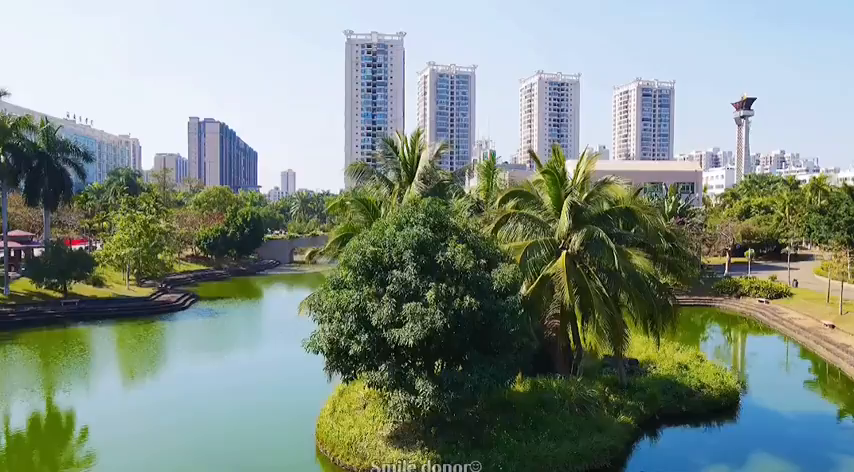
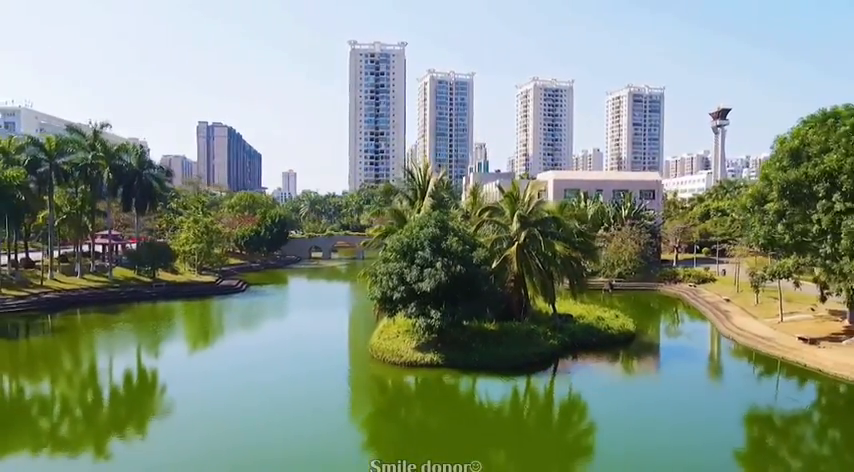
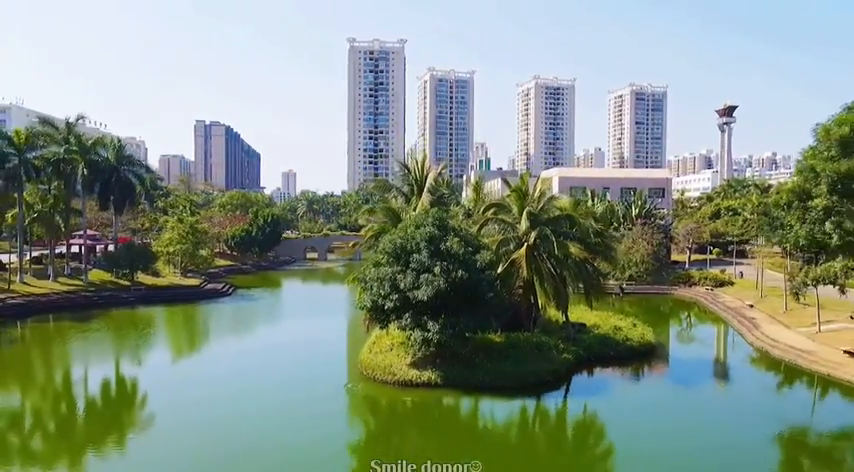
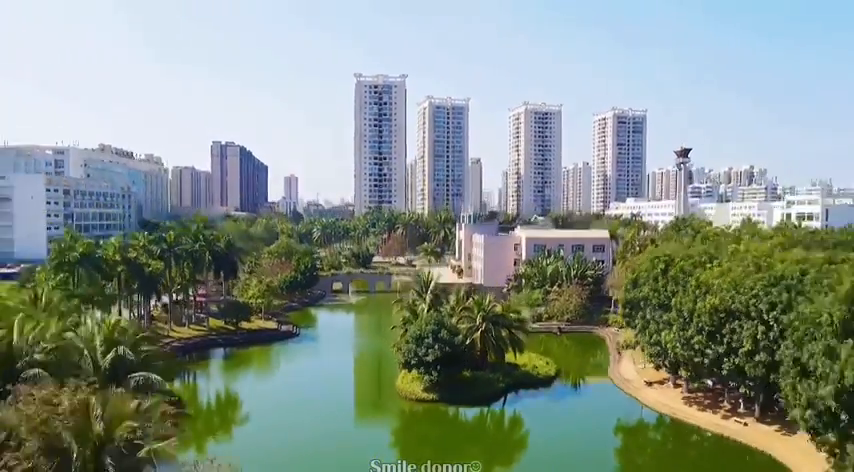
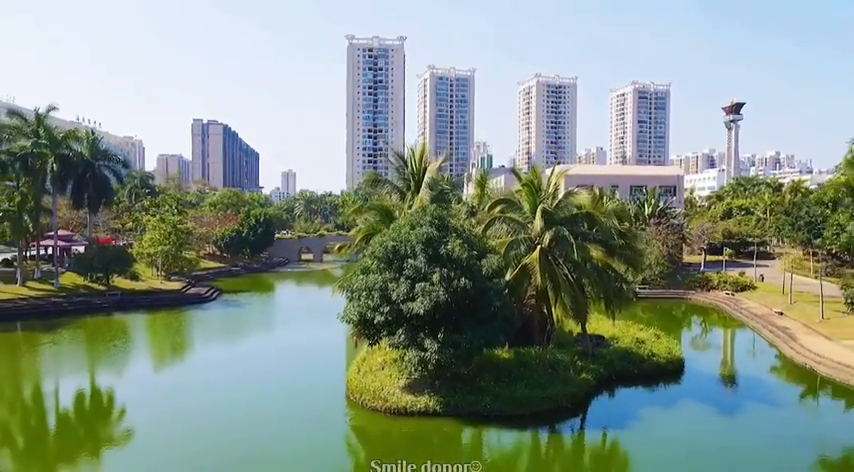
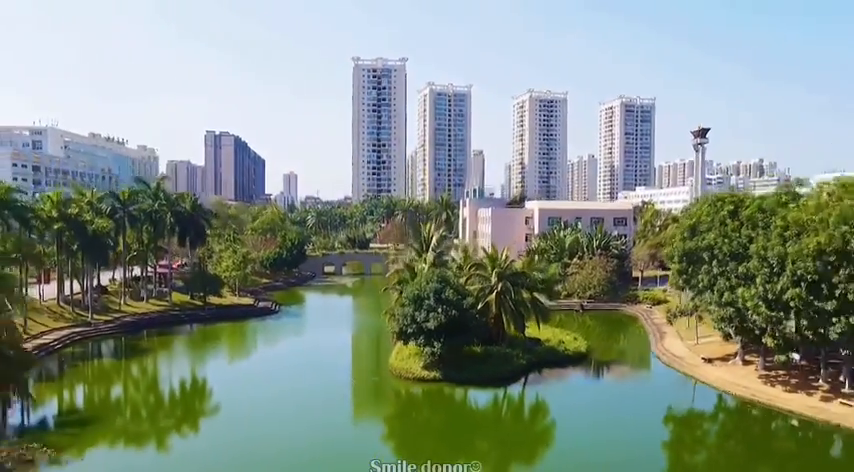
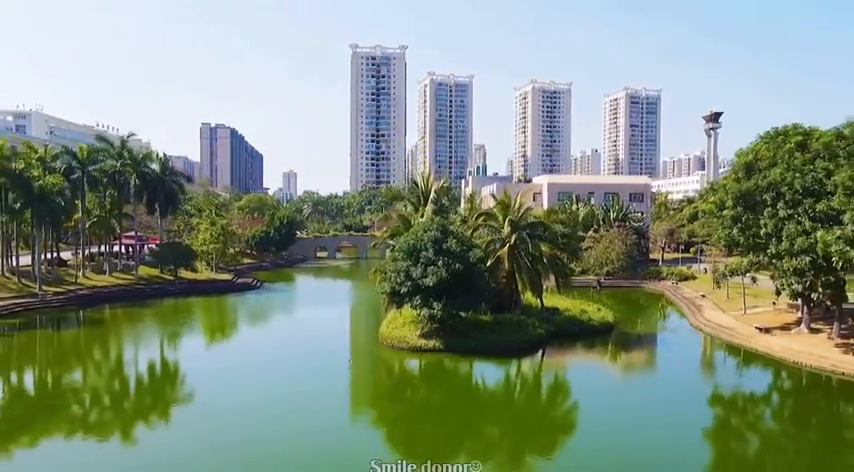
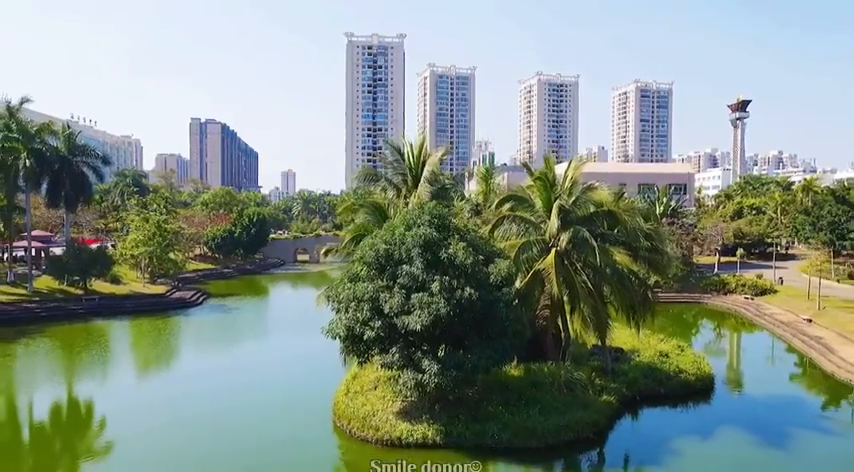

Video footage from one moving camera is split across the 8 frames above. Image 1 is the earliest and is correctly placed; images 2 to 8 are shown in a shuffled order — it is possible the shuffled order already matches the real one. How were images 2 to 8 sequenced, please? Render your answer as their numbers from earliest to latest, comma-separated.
8, 5, 3, 2, 7, 6, 4
